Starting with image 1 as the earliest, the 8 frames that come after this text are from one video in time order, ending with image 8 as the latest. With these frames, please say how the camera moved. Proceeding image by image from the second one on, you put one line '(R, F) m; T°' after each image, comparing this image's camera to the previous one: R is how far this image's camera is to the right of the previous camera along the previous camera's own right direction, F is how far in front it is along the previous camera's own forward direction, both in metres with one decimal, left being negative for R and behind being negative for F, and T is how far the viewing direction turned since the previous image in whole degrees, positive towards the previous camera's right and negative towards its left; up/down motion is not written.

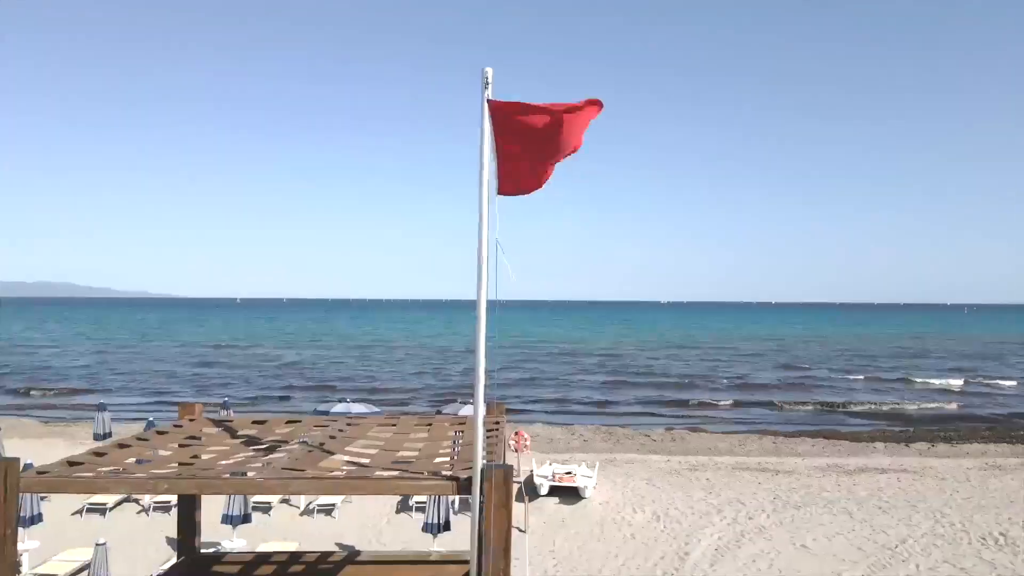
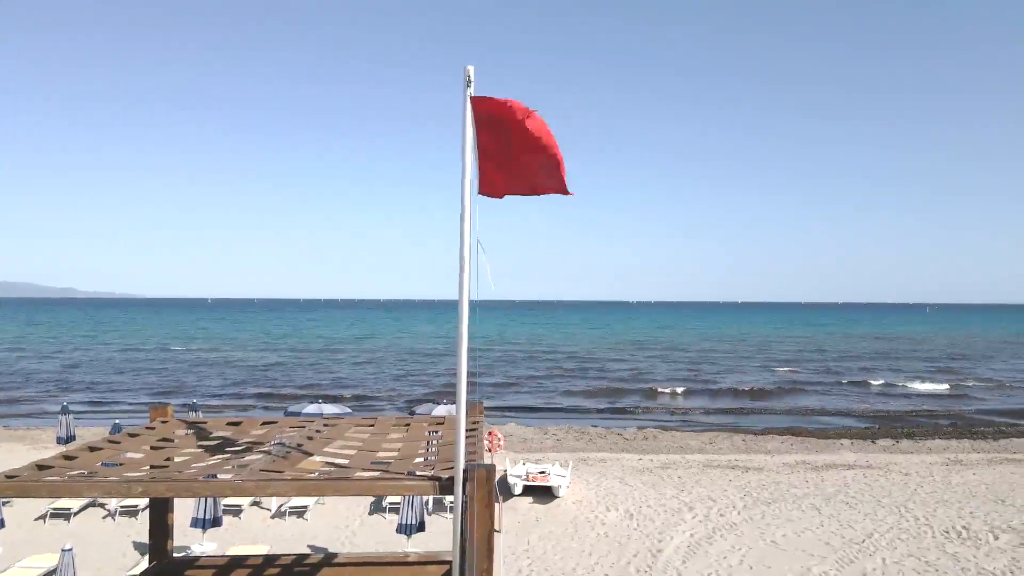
(+0.2, -0.6) m; +2°
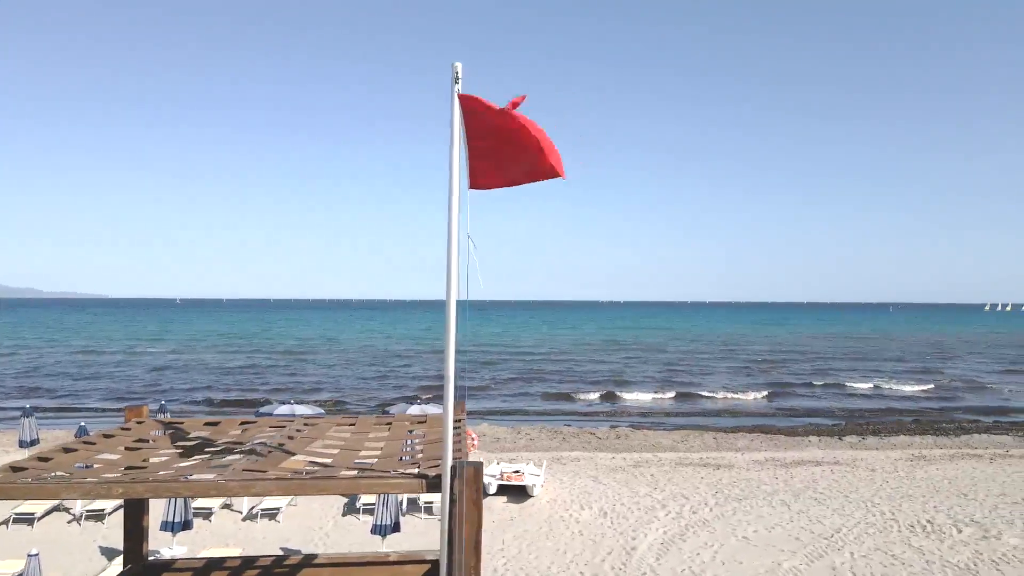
(+0.2, -0.7) m; +2°
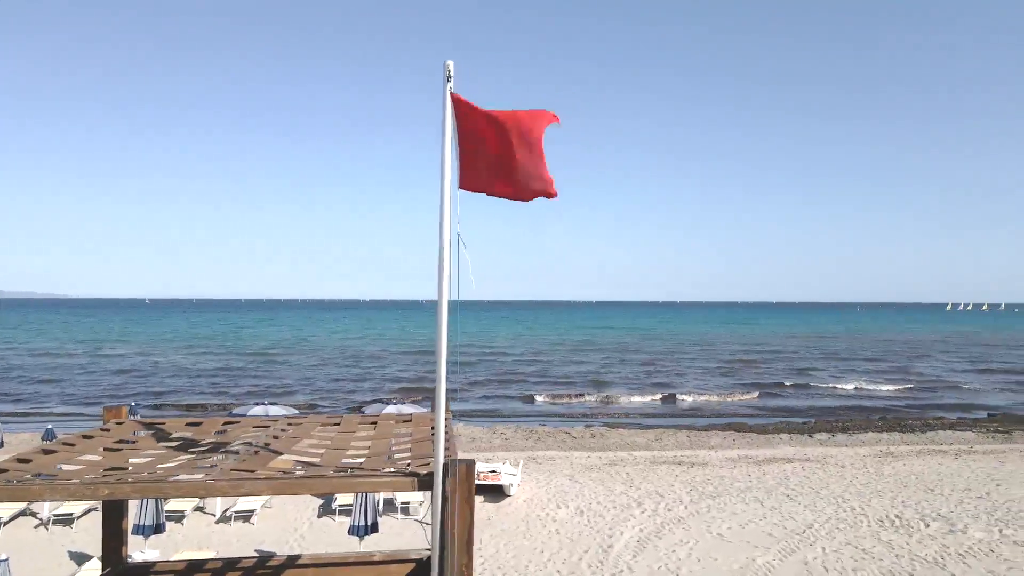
(+0.2, -0.8) m; +2°
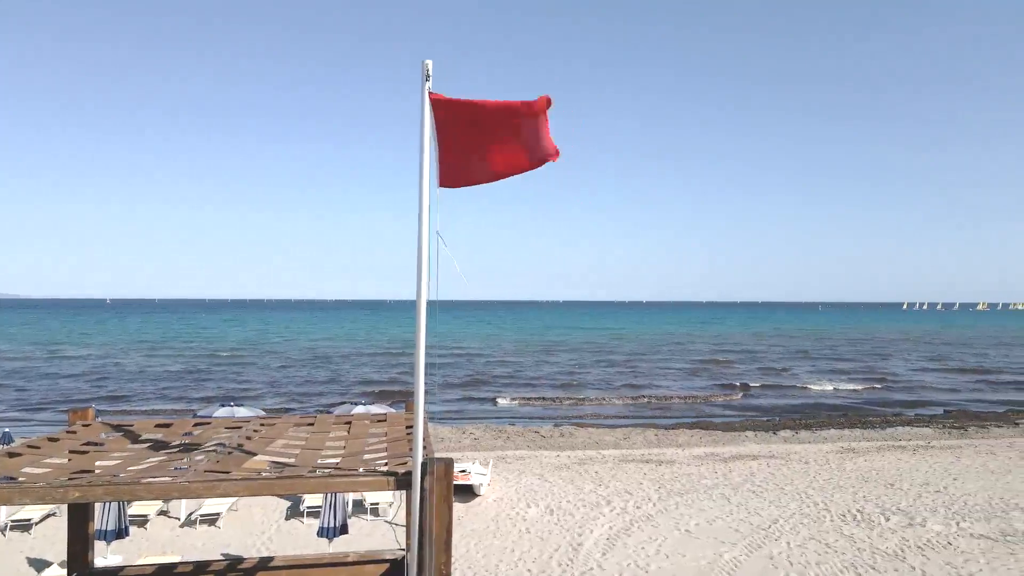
(+0.3, -0.7) m; +3°
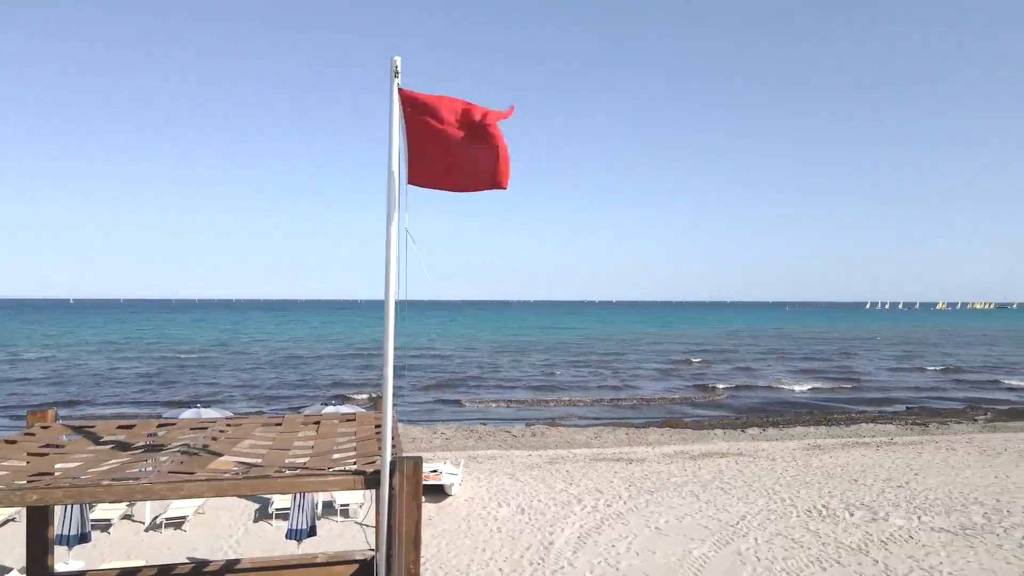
(+0.2, -0.3) m; +3°
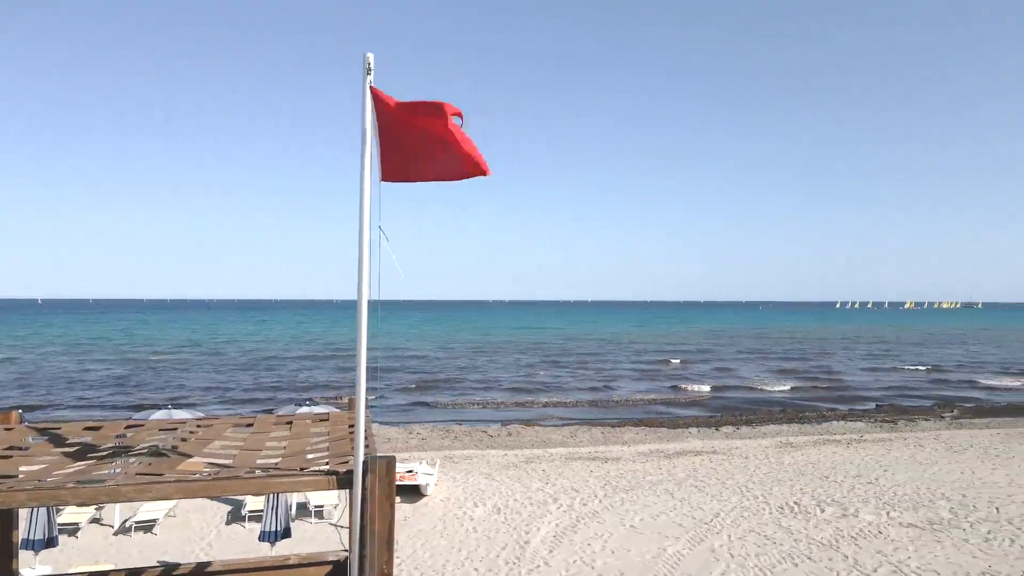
(+0.2, -0.4) m; +2°
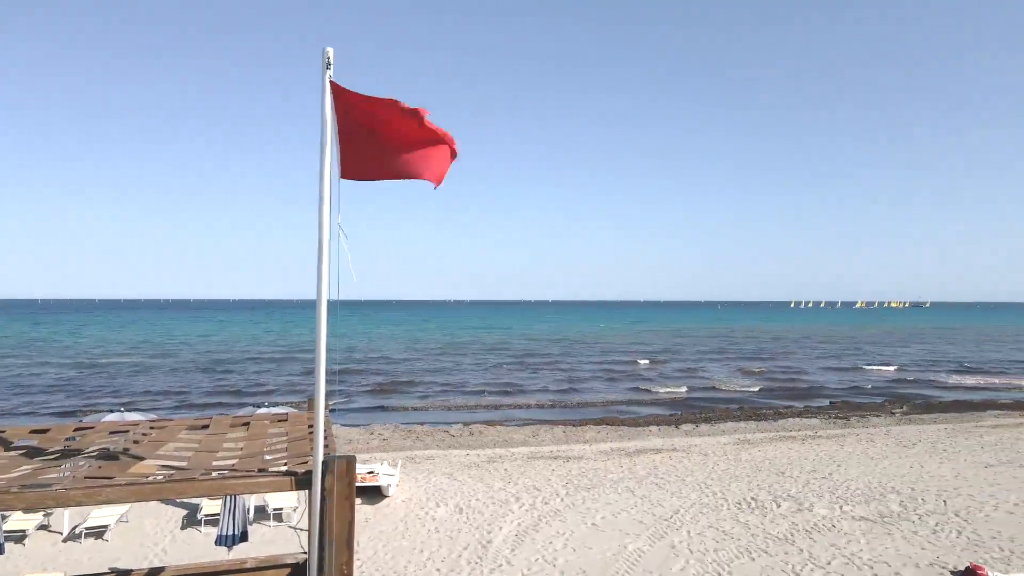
(+0.2, -0.7) m; +3°
